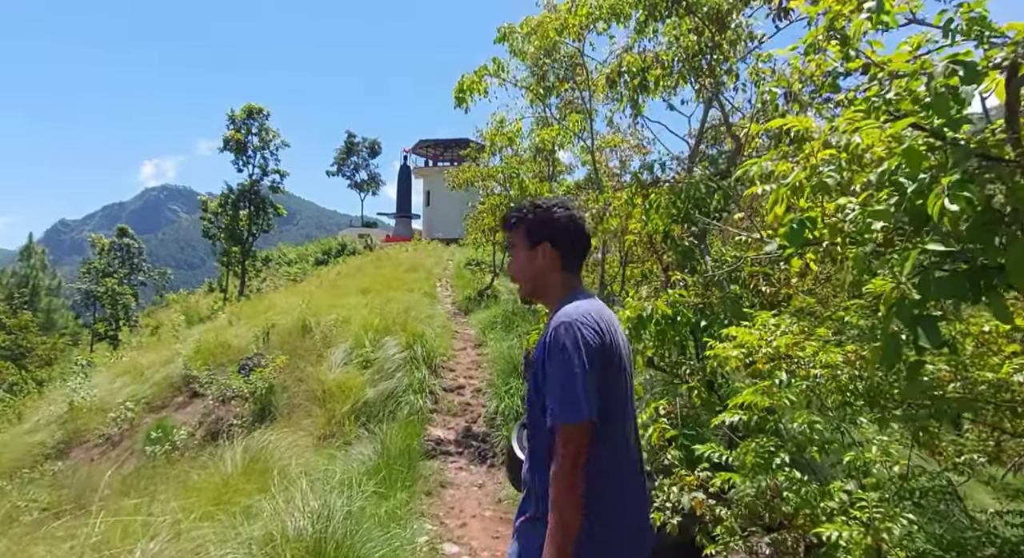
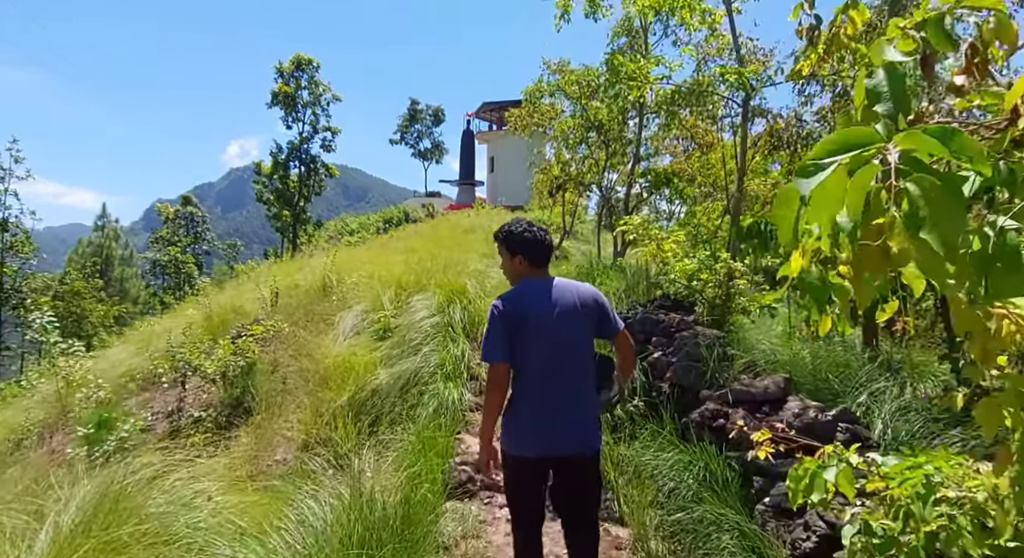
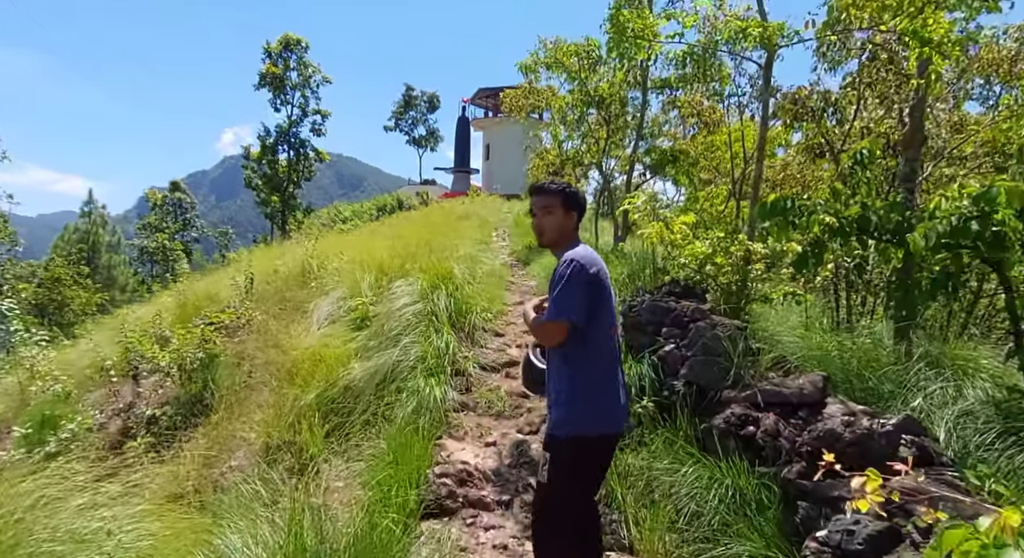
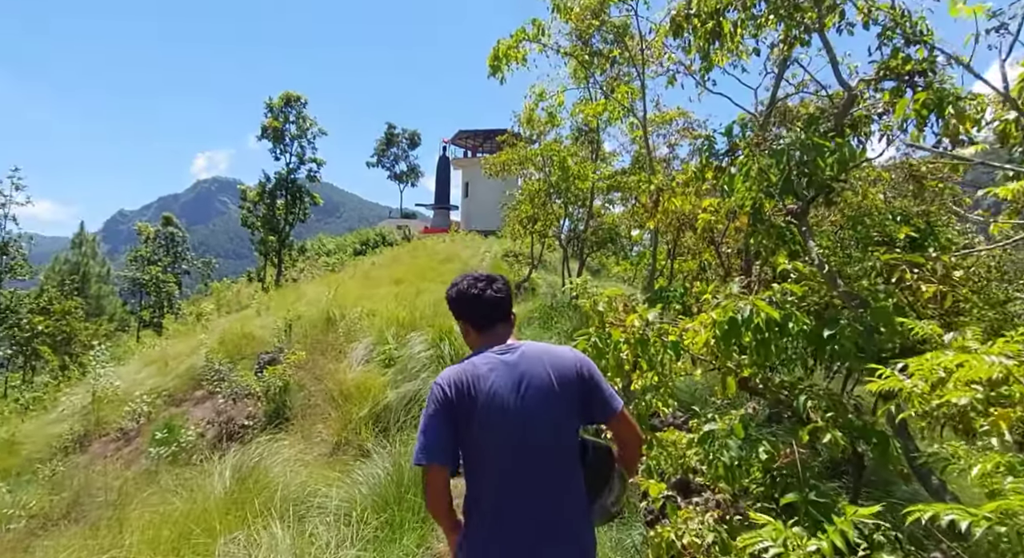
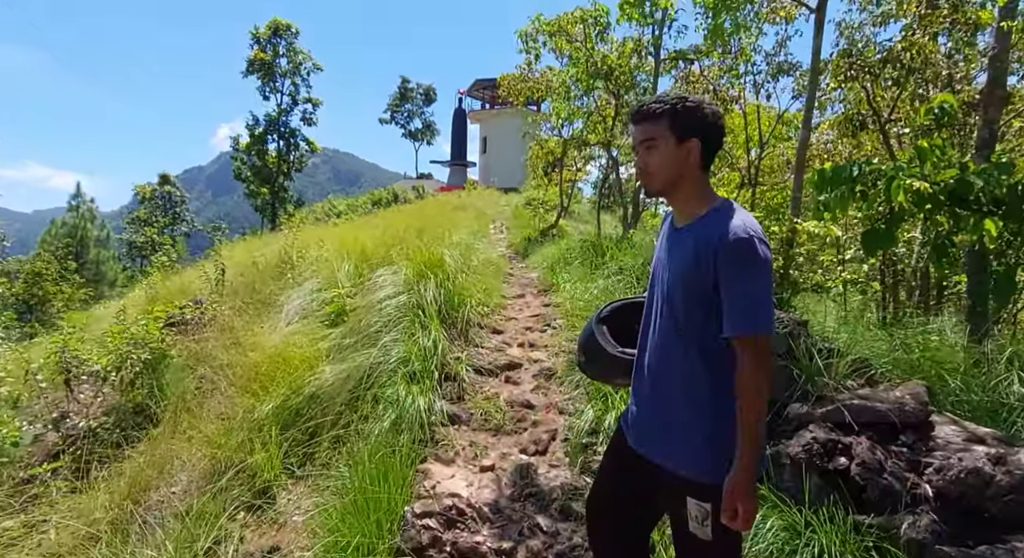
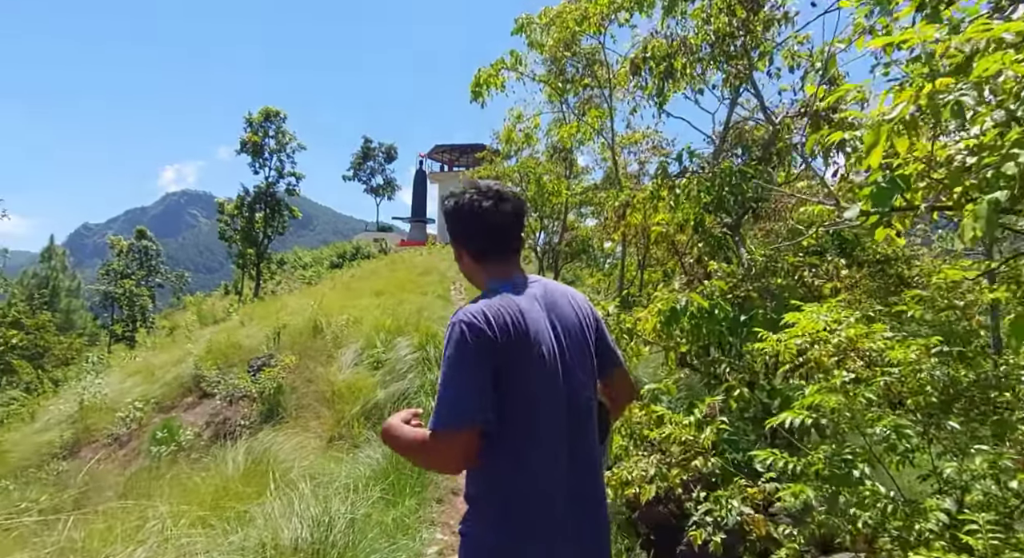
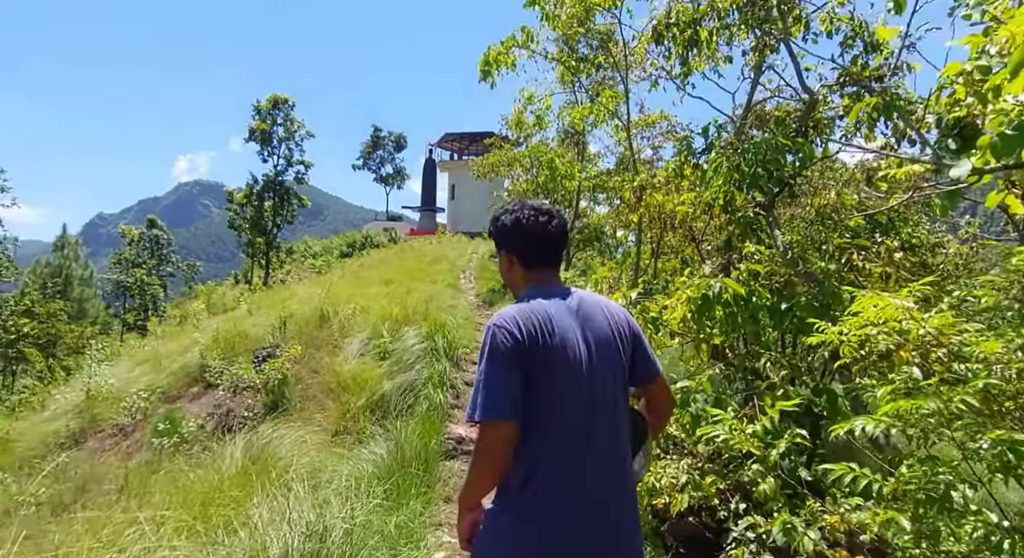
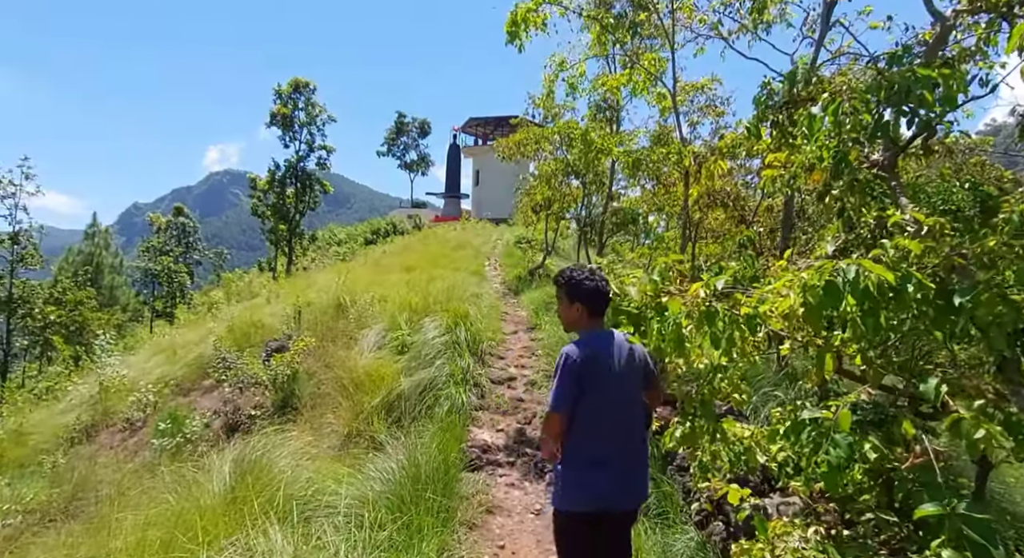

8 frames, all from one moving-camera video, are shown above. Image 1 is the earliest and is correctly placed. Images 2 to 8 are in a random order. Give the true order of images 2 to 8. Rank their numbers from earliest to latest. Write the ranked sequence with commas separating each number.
6, 7, 4, 8, 2, 3, 5
